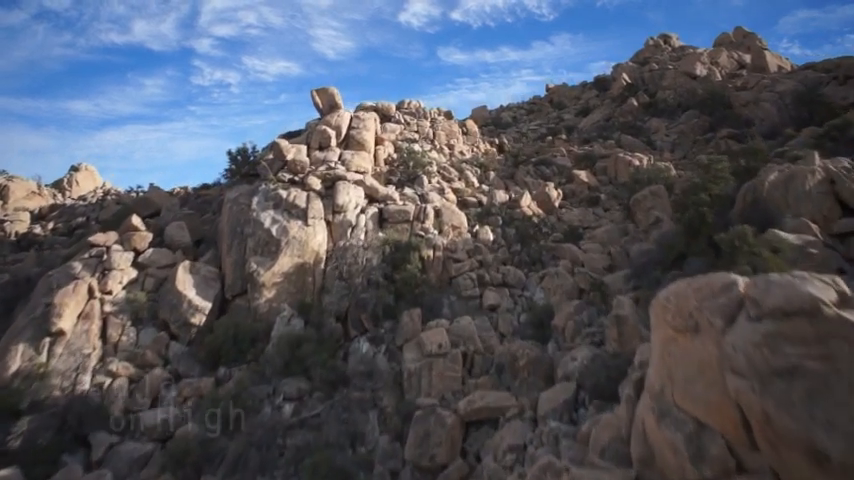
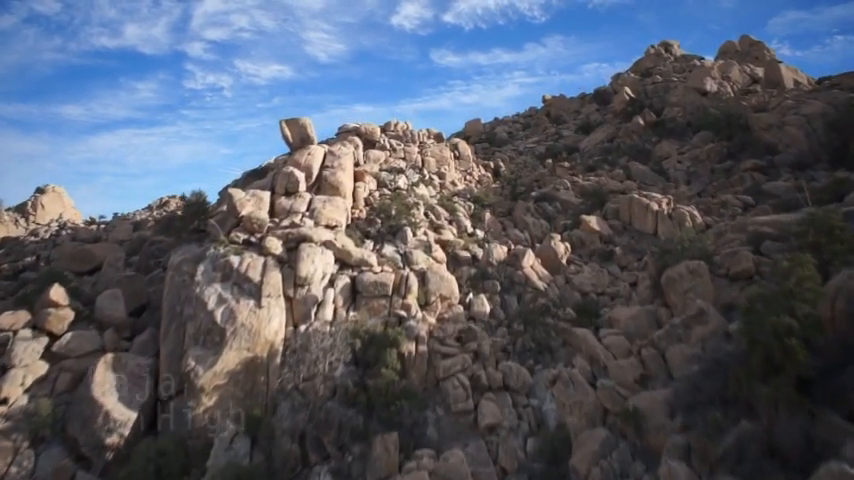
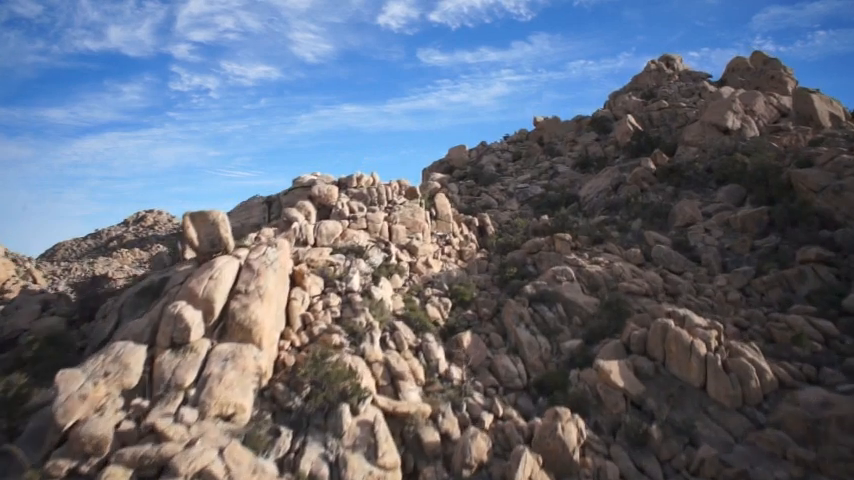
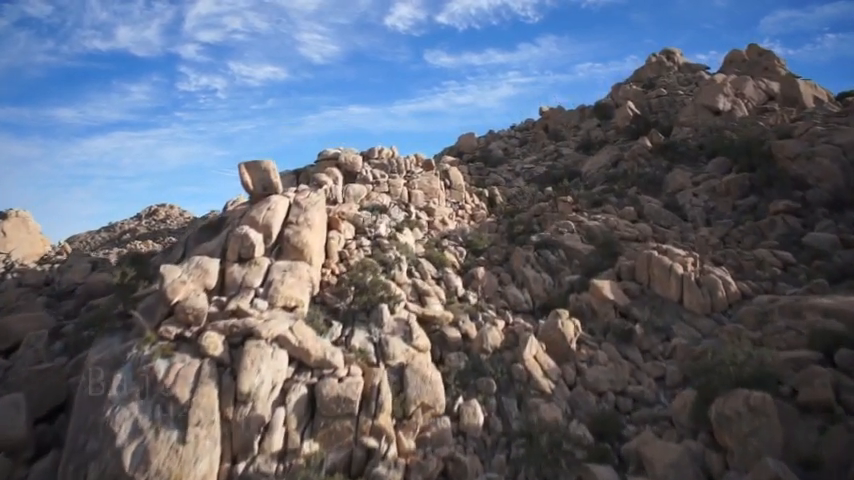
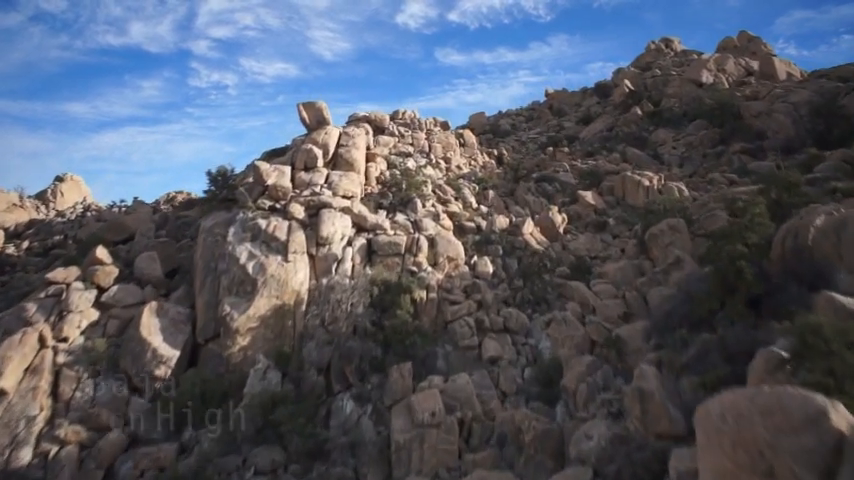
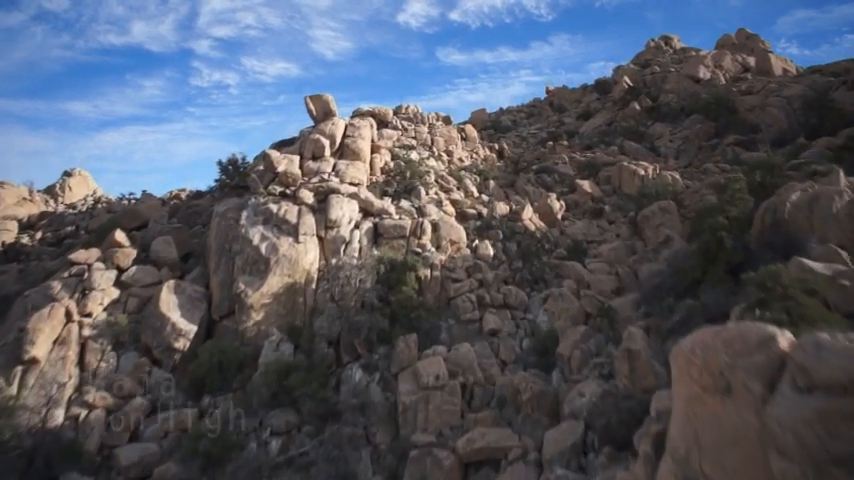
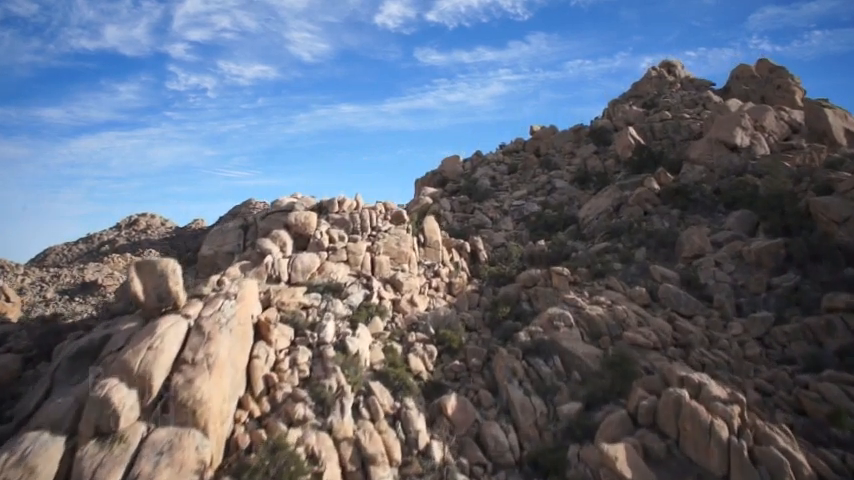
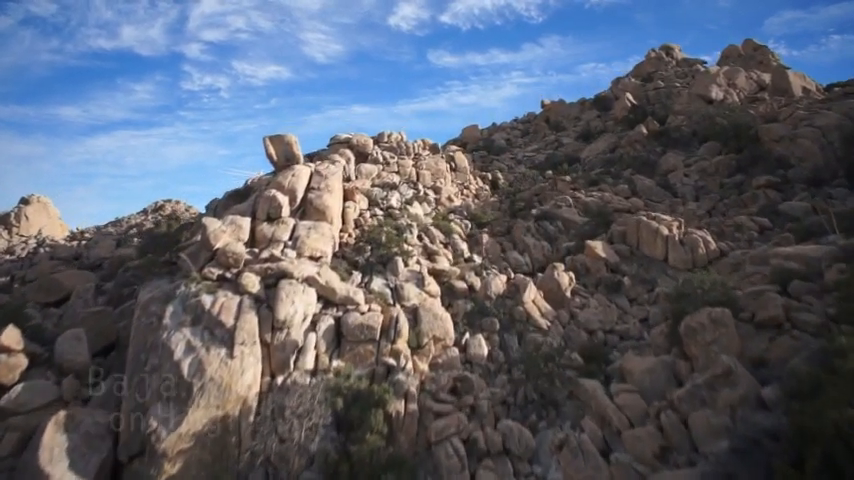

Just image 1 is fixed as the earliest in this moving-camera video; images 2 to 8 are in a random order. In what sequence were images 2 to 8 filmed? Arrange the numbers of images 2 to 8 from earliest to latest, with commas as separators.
6, 5, 2, 8, 4, 3, 7
